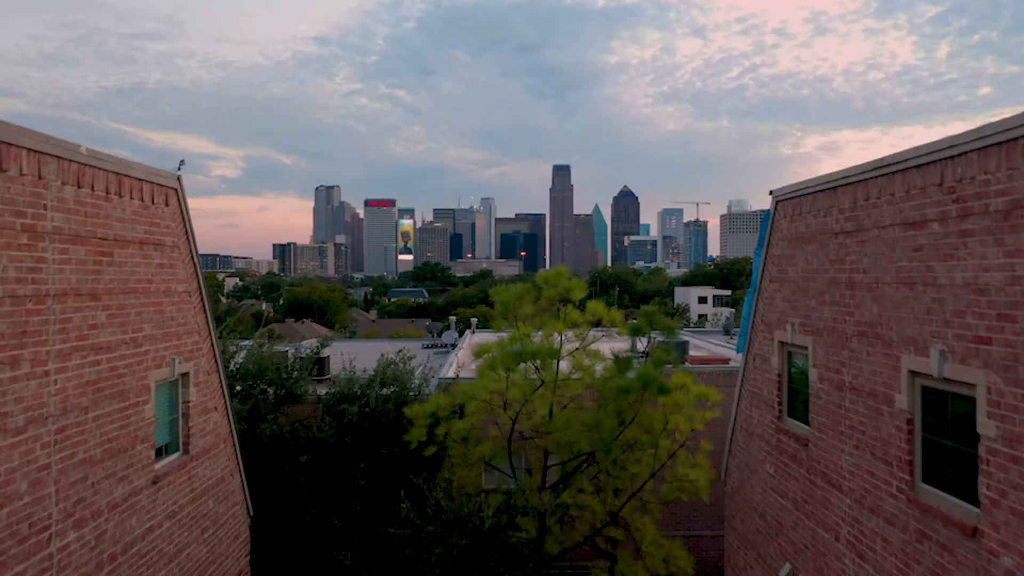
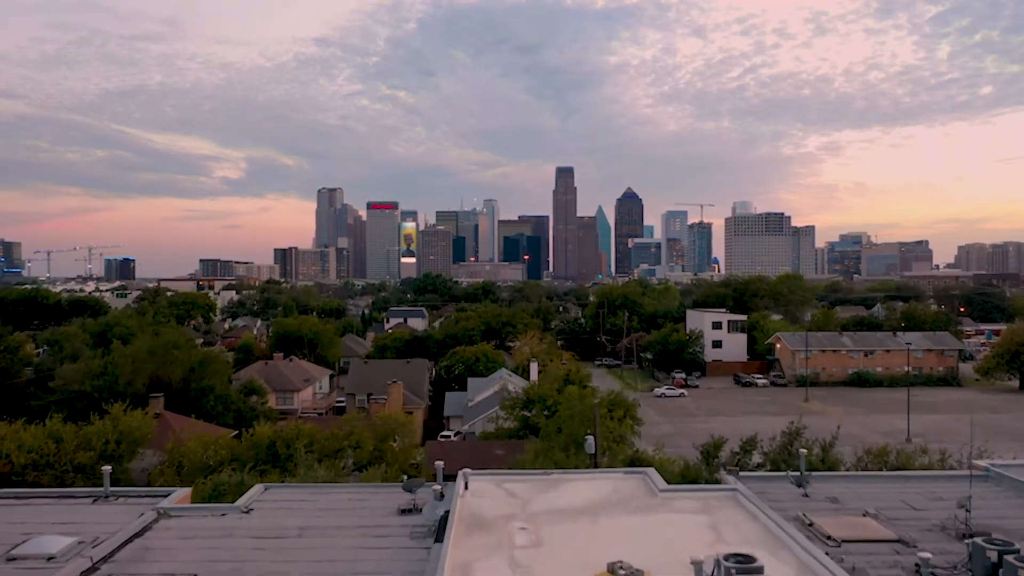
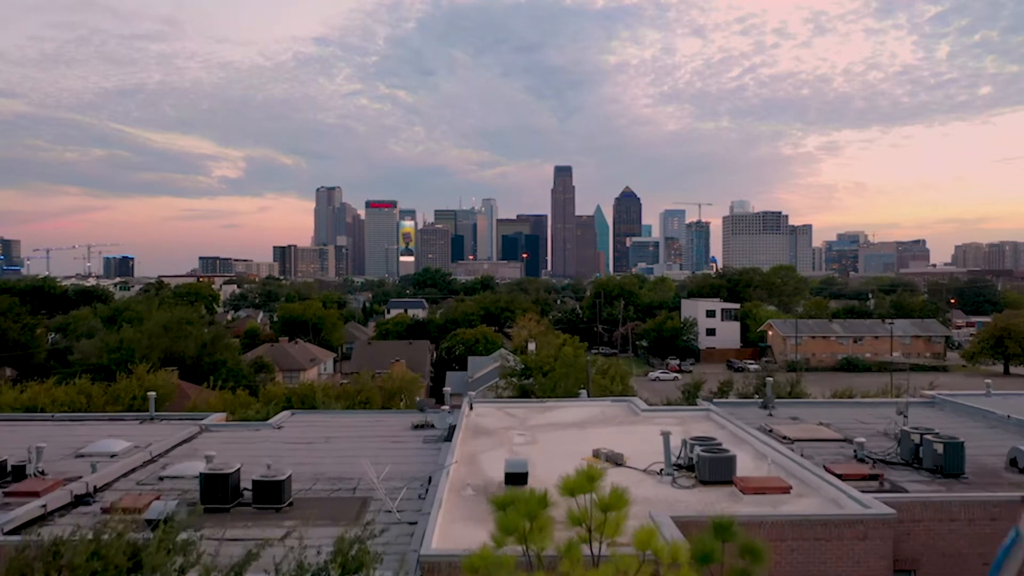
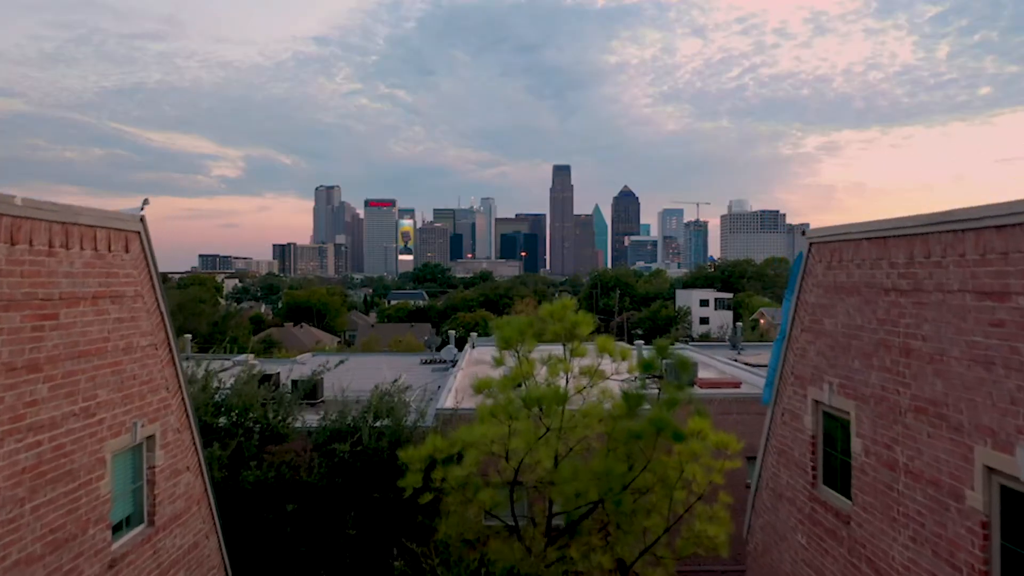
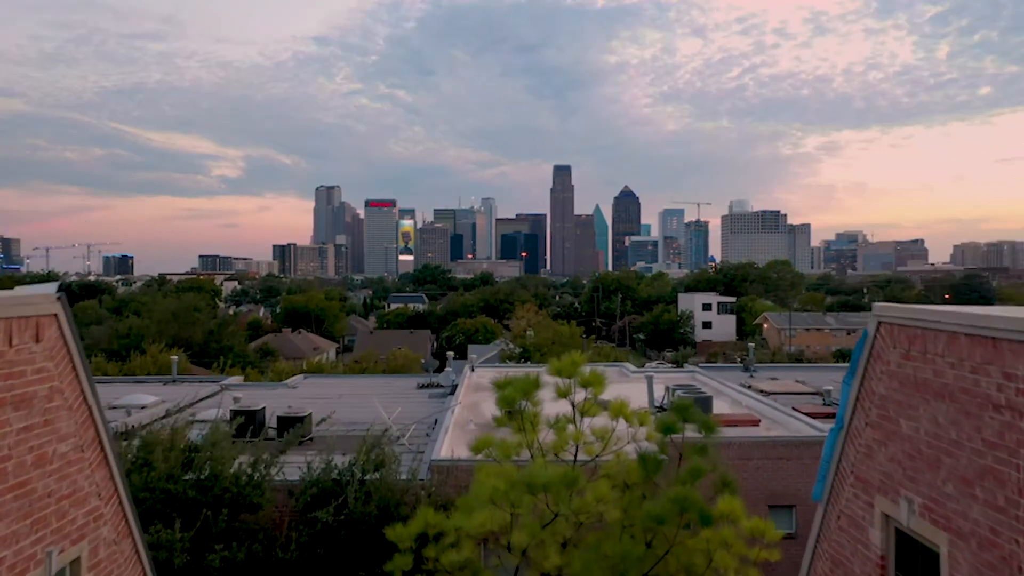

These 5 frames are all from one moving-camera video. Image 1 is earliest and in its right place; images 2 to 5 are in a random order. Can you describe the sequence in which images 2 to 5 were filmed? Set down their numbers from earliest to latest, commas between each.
4, 5, 3, 2
